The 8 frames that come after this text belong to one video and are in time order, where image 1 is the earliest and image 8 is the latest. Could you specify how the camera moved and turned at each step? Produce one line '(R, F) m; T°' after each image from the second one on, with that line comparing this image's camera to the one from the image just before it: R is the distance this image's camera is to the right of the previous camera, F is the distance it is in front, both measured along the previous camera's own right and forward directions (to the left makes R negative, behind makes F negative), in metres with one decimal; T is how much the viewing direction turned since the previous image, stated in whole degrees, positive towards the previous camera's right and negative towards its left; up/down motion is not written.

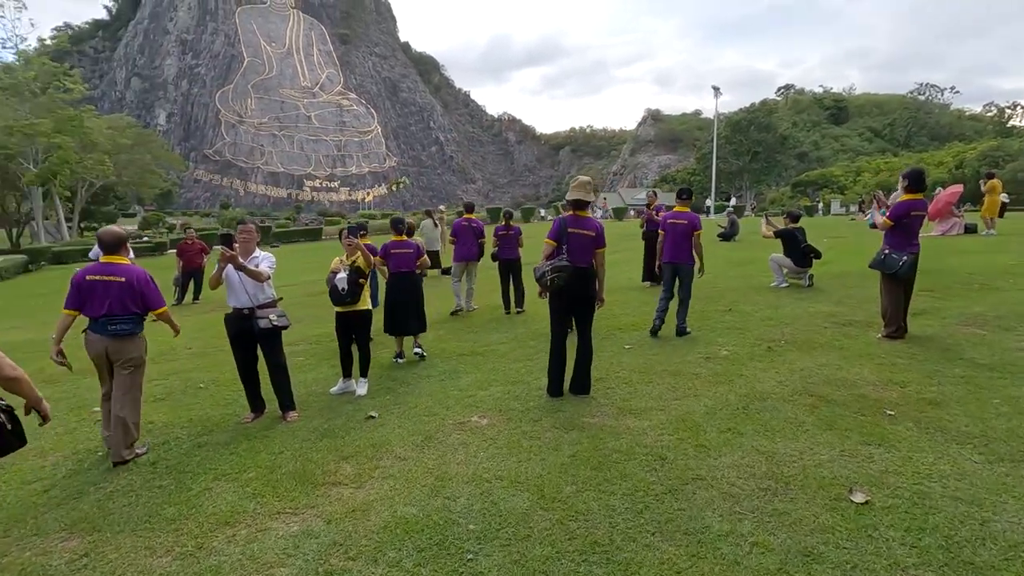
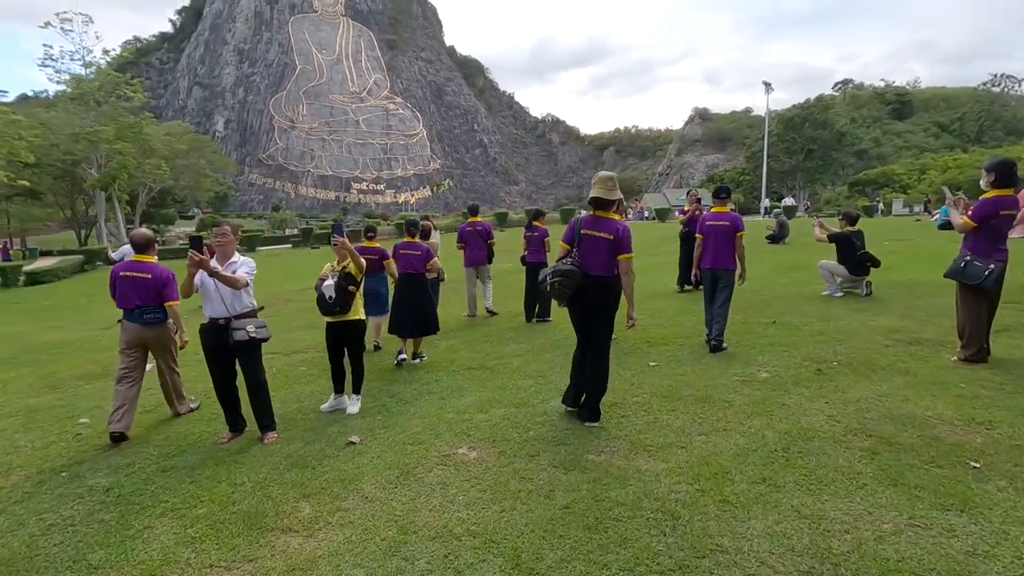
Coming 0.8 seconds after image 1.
(+0.3, +0.6) m; -5°
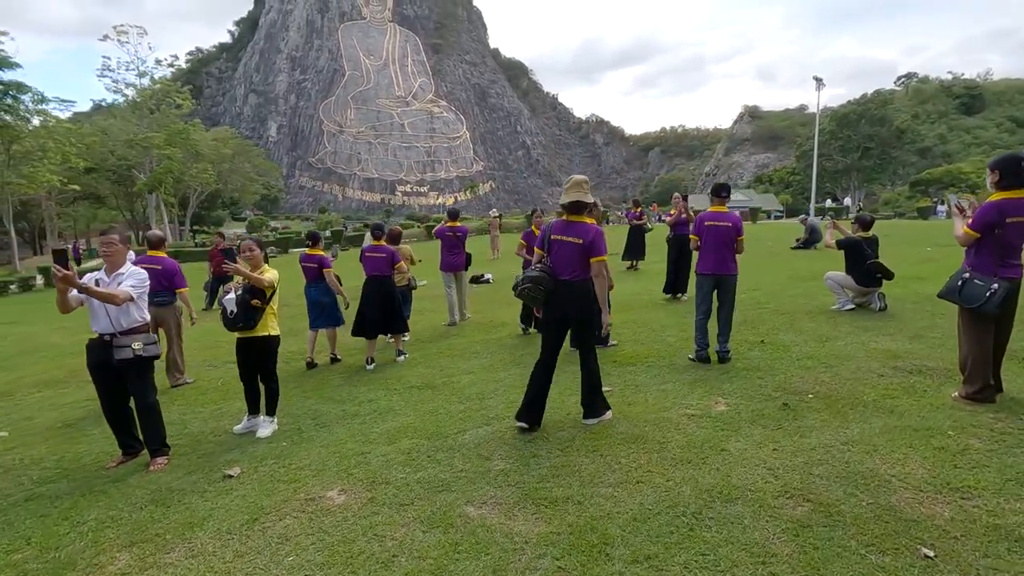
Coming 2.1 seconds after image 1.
(+1.0, +0.6) m; -5°
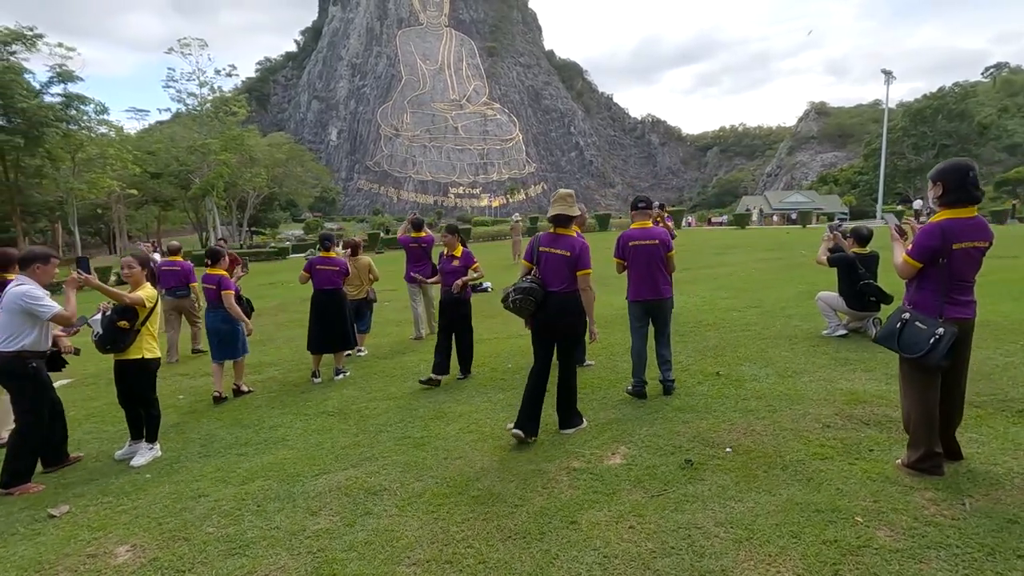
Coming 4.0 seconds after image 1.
(+1.3, +0.6) m; -6°
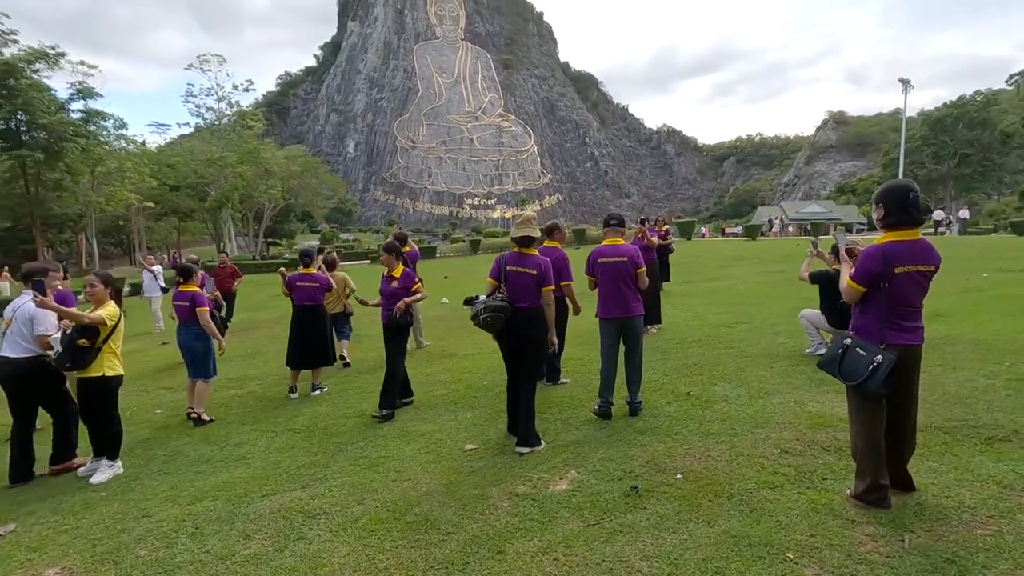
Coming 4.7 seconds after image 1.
(+0.5, 0.0) m; -2°
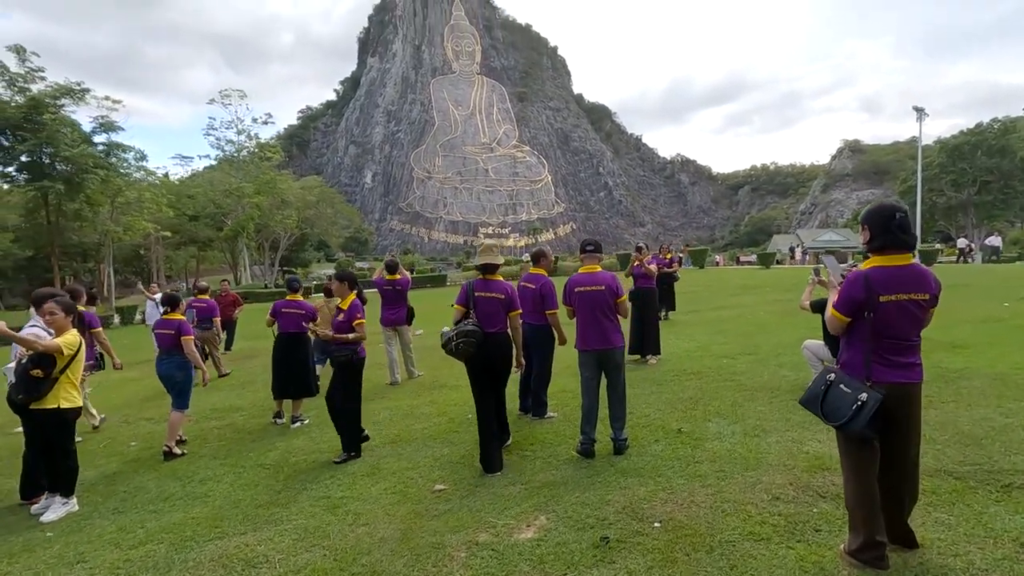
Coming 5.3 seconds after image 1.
(+0.3, +0.2) m; -2°
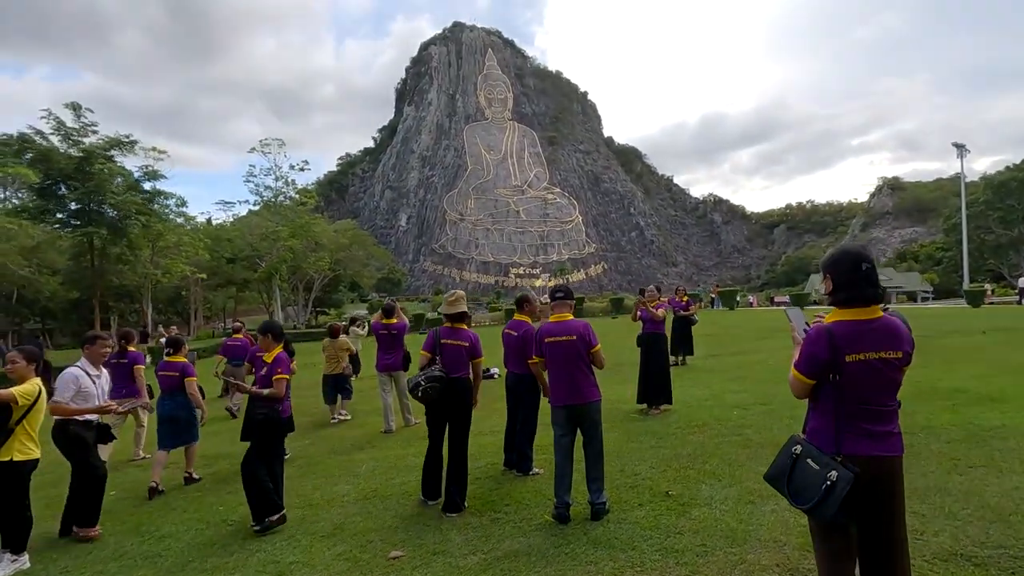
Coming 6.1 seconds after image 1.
(+0.5, +0.3) m; -3°
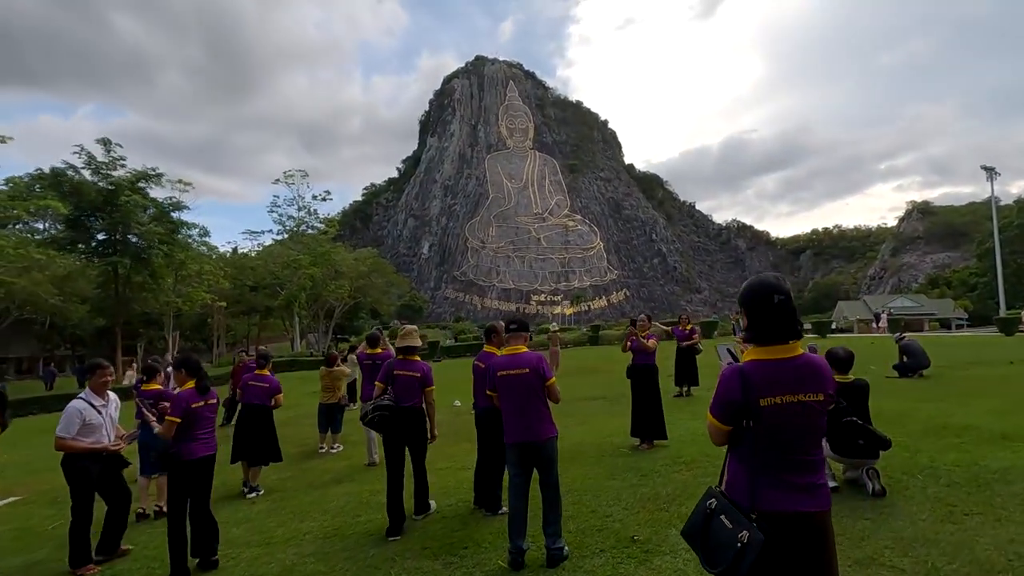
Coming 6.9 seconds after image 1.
(+0.5, +0.2) m; -2°
